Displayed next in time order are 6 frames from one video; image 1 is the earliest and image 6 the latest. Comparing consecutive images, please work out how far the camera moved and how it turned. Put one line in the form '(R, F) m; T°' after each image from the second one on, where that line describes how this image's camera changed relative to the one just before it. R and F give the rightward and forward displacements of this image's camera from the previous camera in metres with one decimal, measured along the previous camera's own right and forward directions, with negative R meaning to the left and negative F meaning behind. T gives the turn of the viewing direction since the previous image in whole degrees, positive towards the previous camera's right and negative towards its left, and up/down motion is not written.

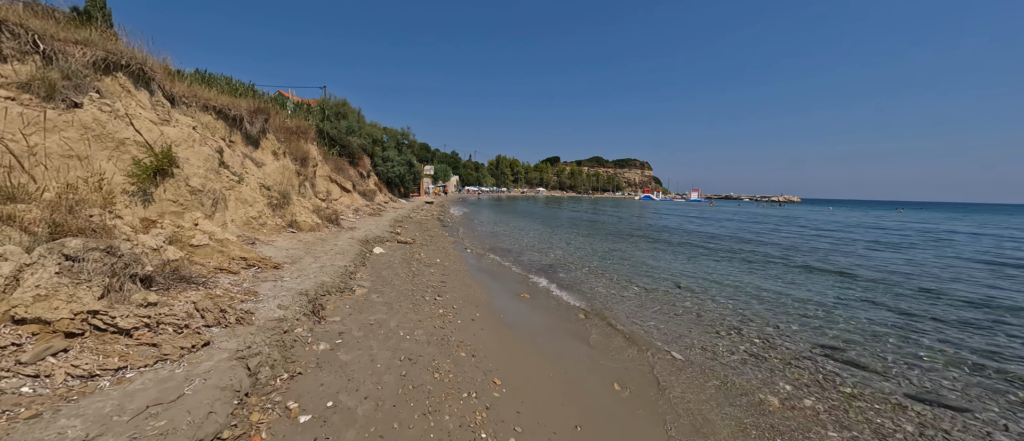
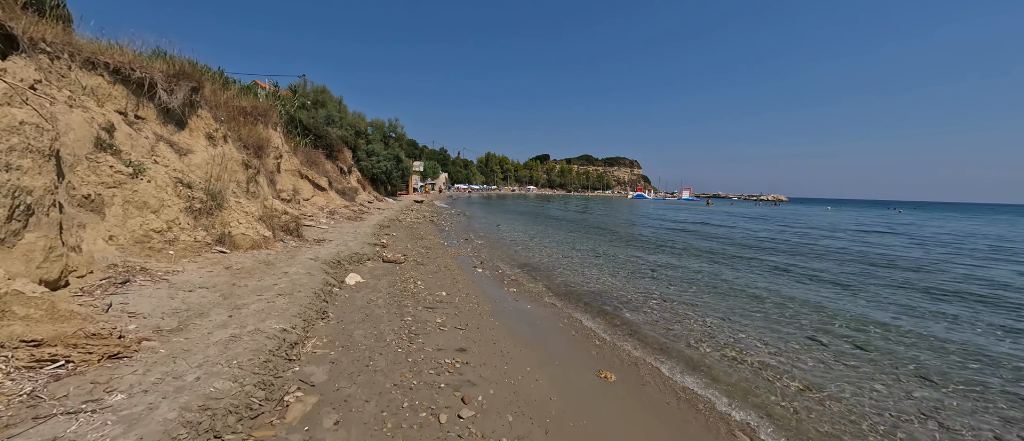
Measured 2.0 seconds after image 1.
(-1.1, +3.8) m; +2°
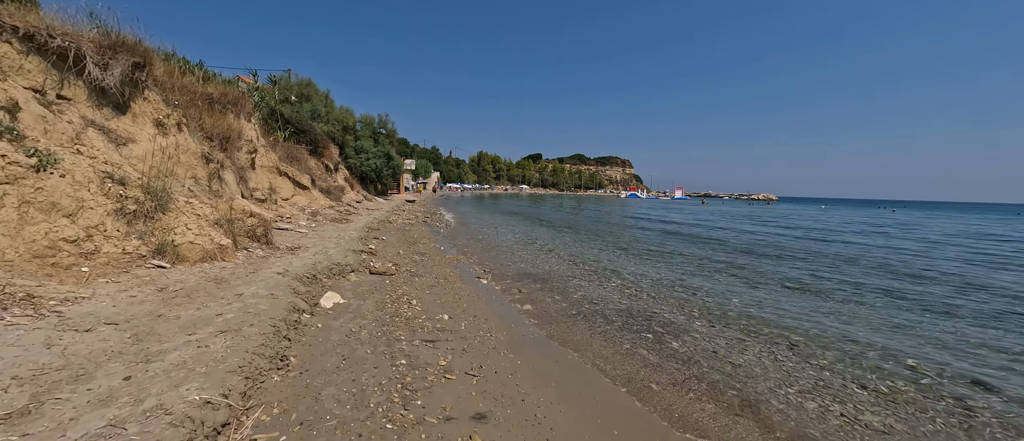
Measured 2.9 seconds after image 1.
(-0.5, +1.6) m; +1°
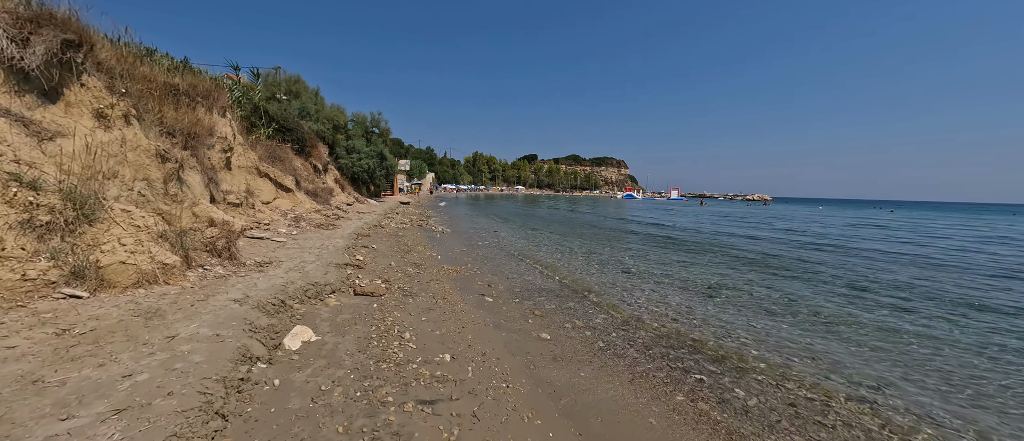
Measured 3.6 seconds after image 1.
(-0.3, +1.3) m; +1°
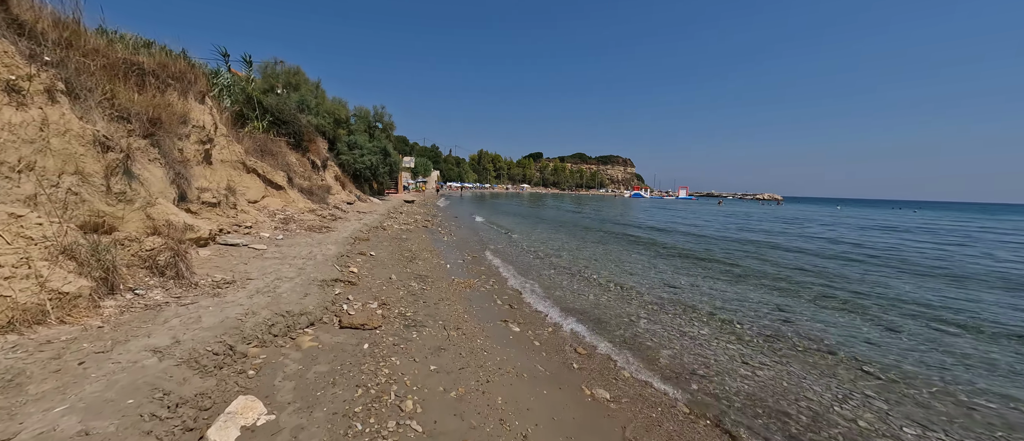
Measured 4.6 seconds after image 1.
(-0.5, +1.8) m; -1°
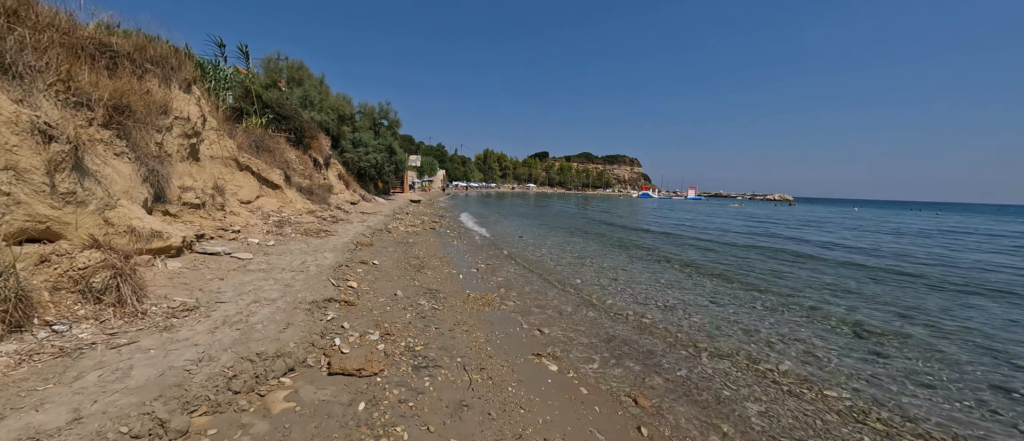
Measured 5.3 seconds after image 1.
(-0.4, +1.3) m; -1°
